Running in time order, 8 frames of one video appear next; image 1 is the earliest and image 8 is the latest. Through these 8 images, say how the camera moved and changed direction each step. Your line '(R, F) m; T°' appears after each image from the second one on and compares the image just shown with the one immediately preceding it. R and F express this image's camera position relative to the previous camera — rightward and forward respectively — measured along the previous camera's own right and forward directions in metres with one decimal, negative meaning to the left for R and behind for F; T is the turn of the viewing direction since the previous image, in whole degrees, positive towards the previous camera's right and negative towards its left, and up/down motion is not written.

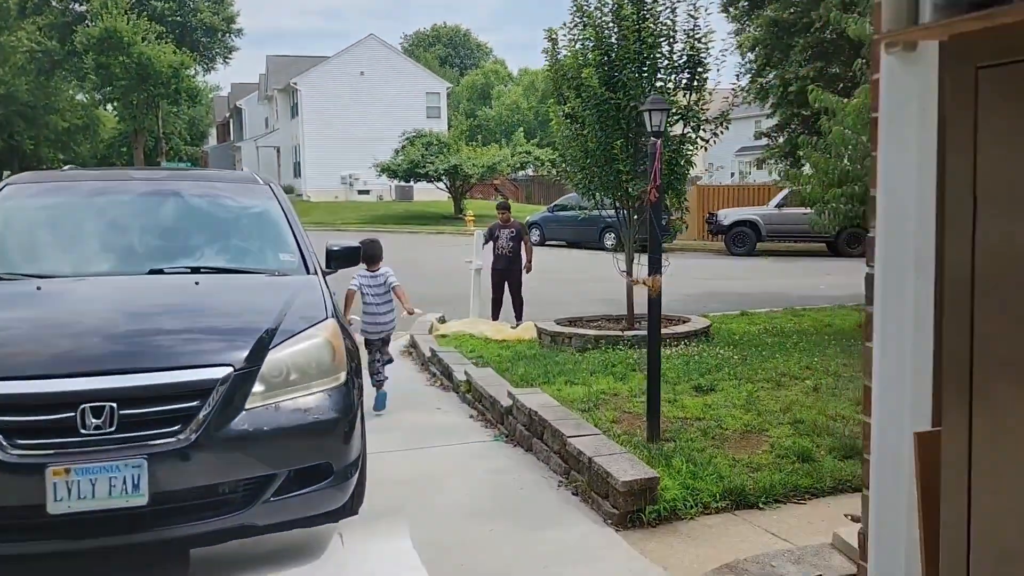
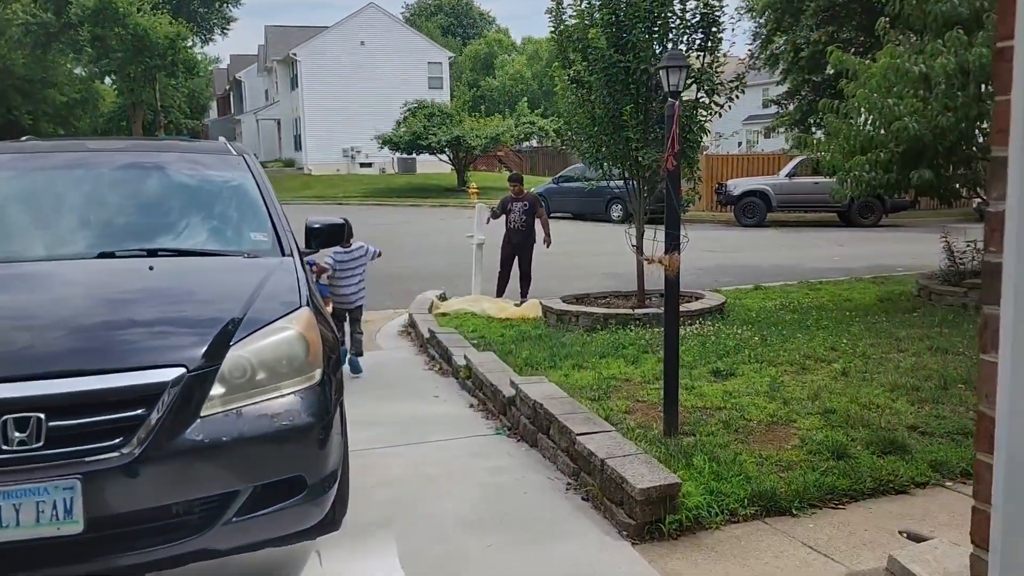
(0.0, +0.5) m; 0°
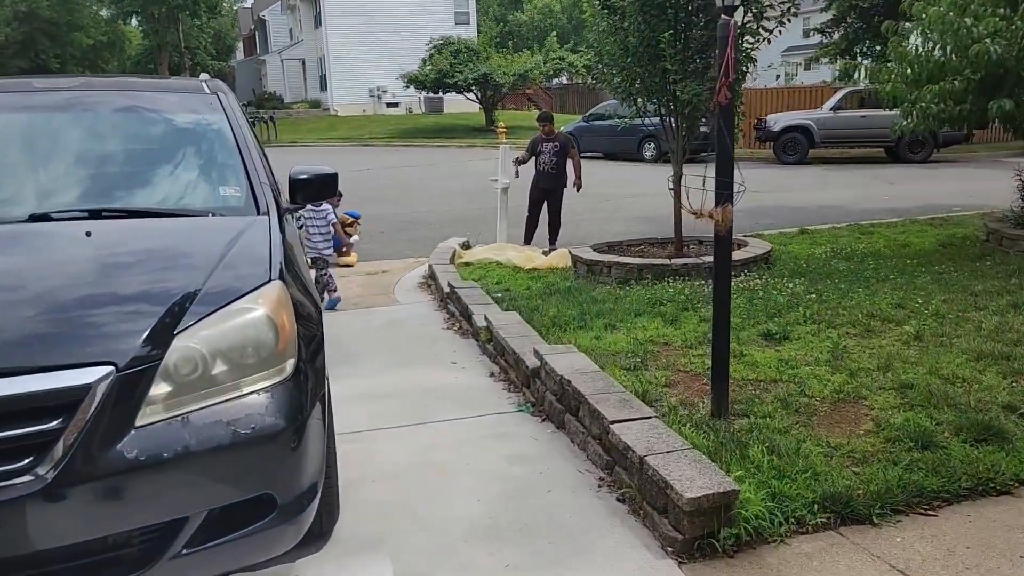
(0.0, +0.7) m; -2°
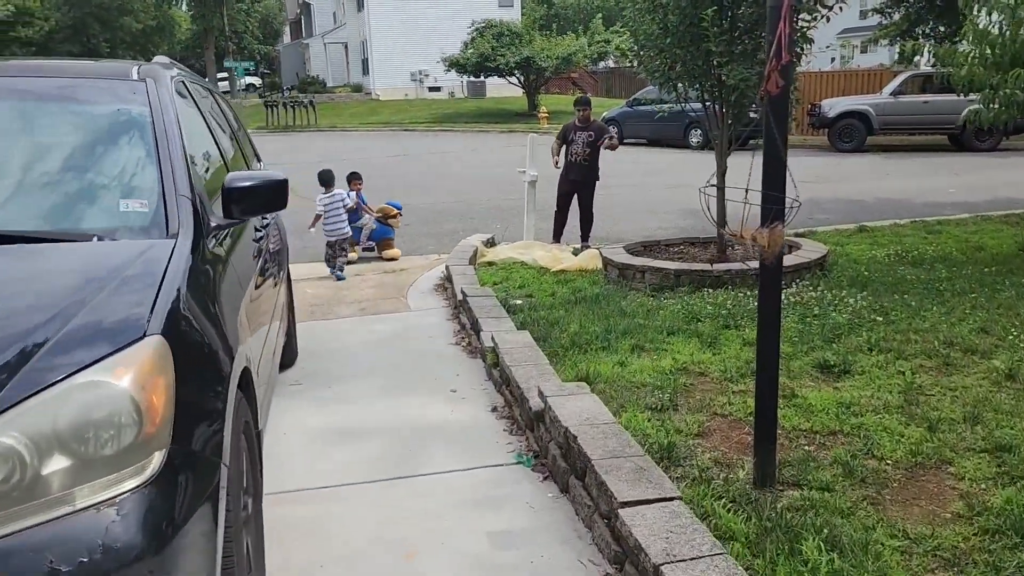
(+0.2, +0.8) m; -3°
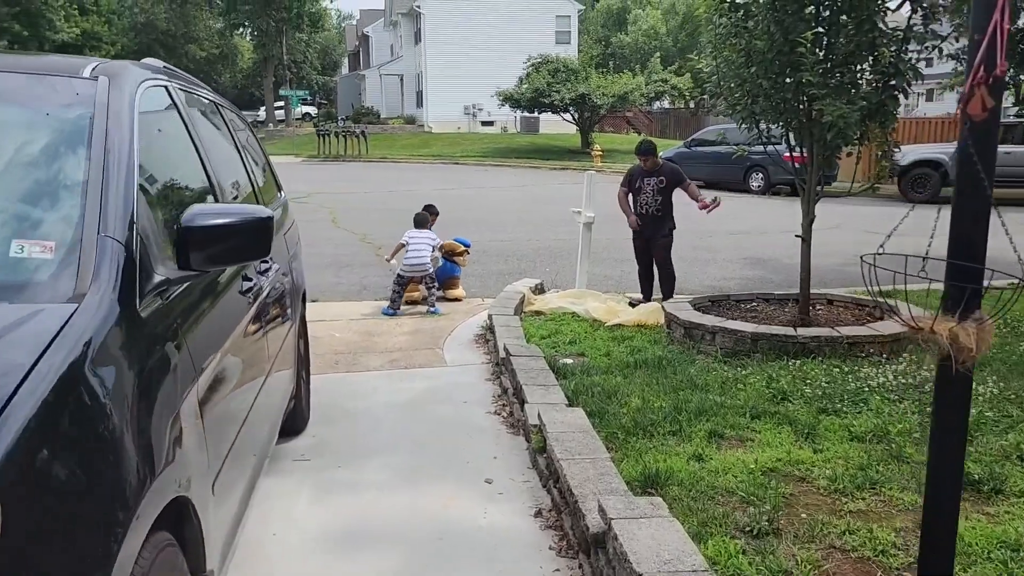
(-0.1, +0.9) m; -3°
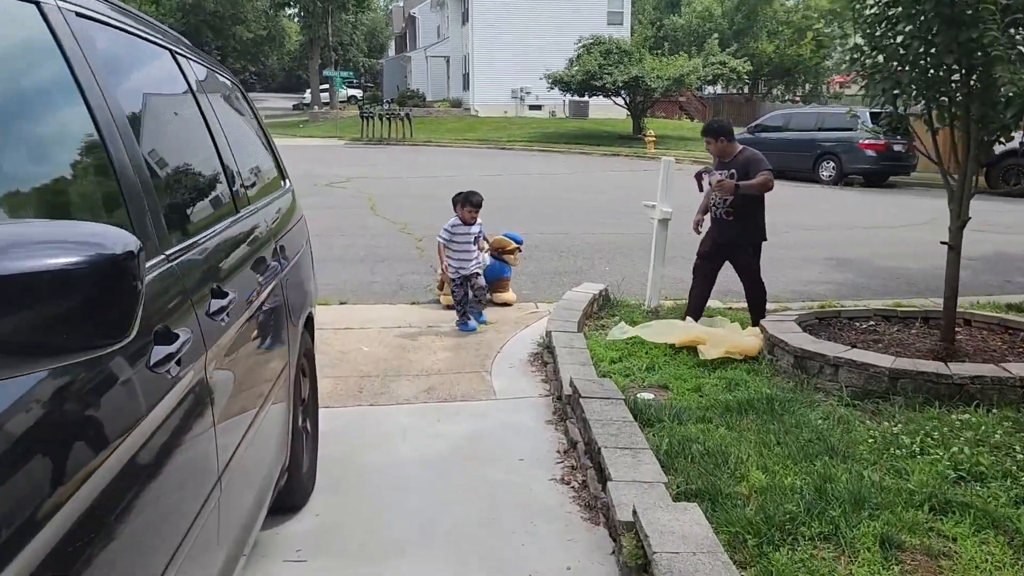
(-0.1, +1.2) m; -3°
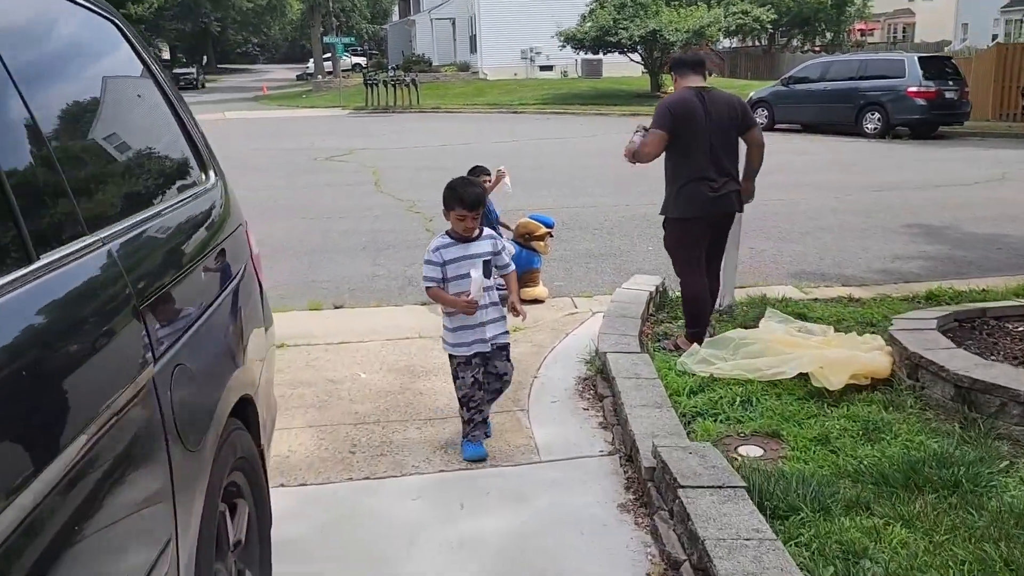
(-0.1, +1.4) m; -1°
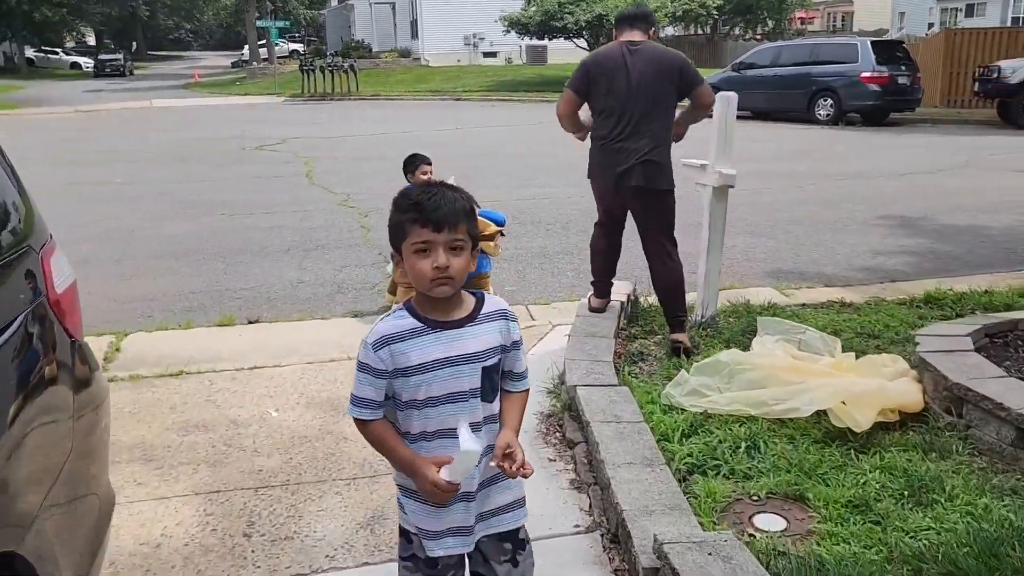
(0.0, +0.9) m; +4°
